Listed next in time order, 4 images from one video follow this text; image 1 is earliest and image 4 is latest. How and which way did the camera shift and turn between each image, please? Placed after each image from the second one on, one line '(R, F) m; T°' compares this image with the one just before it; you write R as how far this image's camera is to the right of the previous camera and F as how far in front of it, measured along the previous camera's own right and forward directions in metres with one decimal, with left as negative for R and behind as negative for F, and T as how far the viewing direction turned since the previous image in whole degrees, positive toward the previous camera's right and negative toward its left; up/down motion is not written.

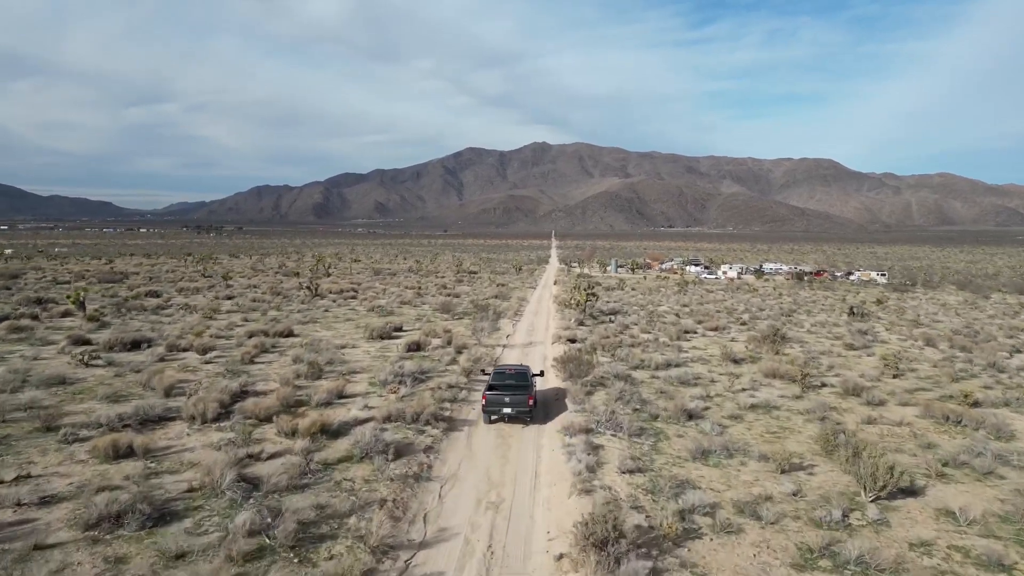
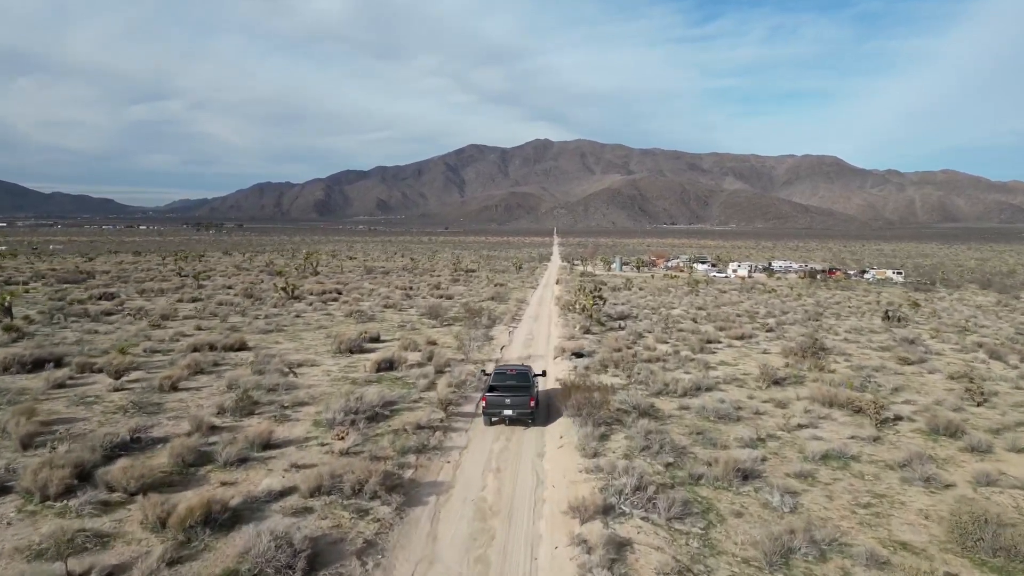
(+0.2, +4.3) m; 0°
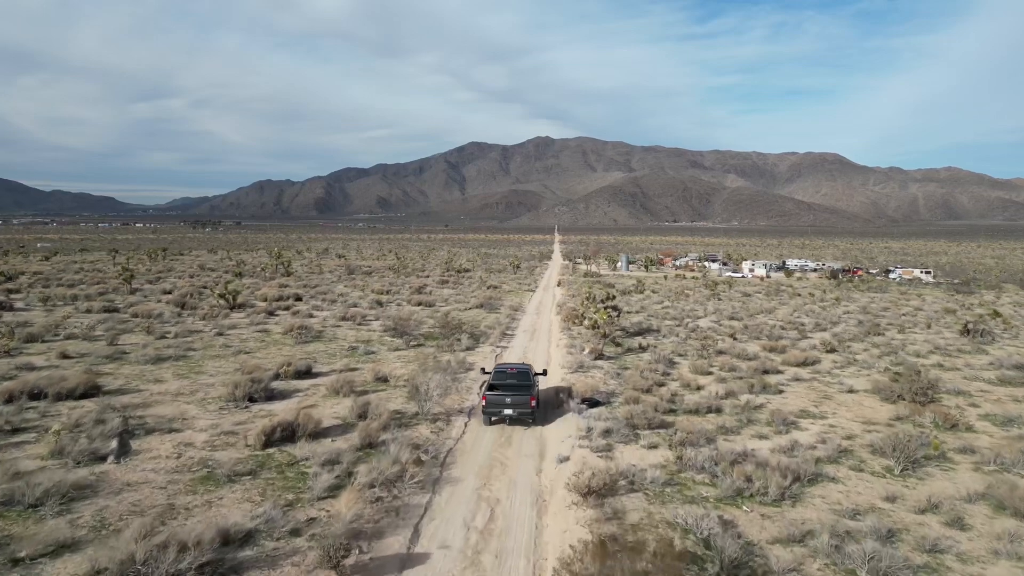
(+0.4, +7.5) m; 0°
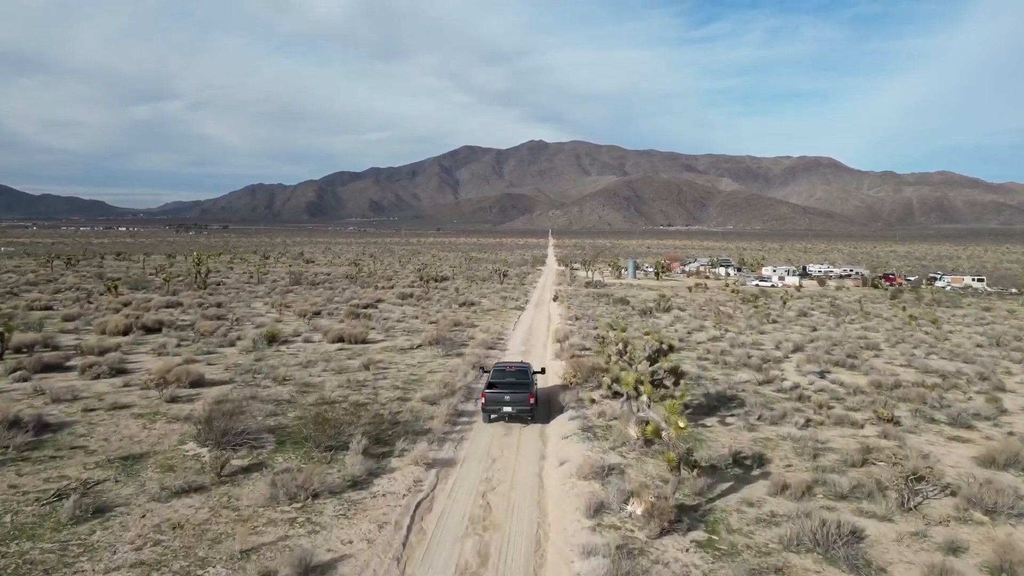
(+0.7, +13.3) m; 0°
